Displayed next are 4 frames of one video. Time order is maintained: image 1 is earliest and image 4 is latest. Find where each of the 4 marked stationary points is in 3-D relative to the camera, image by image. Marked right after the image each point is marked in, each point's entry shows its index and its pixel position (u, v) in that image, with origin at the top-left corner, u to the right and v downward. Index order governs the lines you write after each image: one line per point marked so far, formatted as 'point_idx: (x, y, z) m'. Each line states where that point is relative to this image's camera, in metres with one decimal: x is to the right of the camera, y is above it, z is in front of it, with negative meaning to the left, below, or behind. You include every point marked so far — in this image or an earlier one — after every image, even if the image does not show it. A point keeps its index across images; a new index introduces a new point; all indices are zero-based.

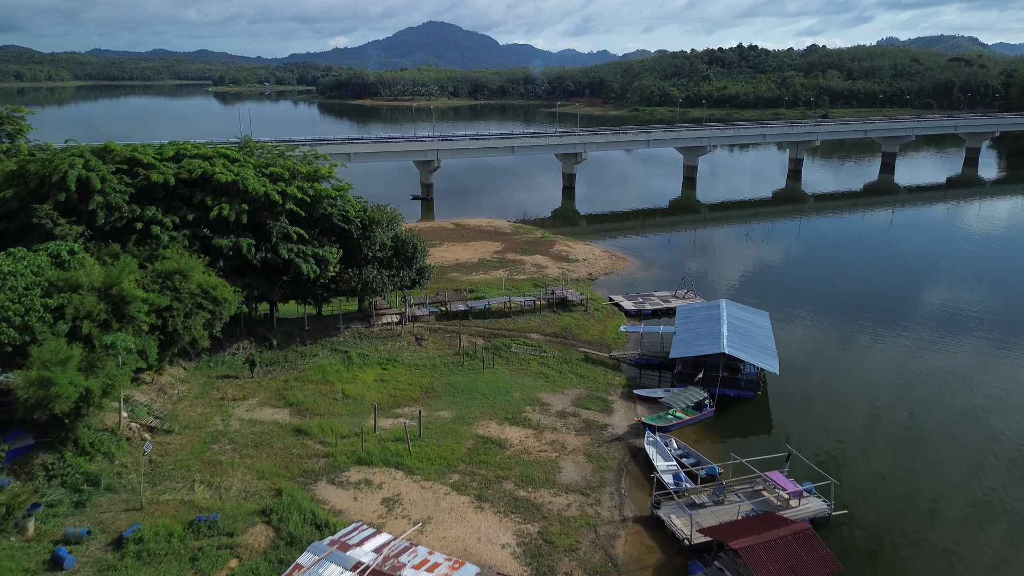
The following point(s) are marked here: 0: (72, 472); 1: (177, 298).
0: (-9.0, -3.7, +15.0) m
1: (-8.7, -0.3, +18.9) m
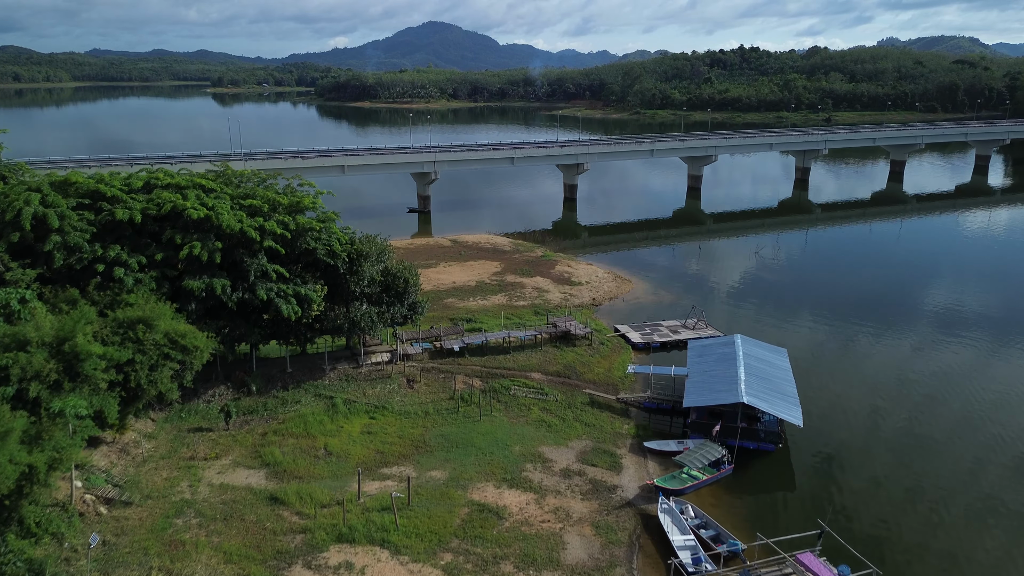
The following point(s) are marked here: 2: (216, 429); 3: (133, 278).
0: (-9.0, -4.9, +13.2) m
1: (-8.7, -1.5, +17.1) m
2: (-7.9, -3.8, +19.5) m
3: (-9.4, +0.2, +18.2) m
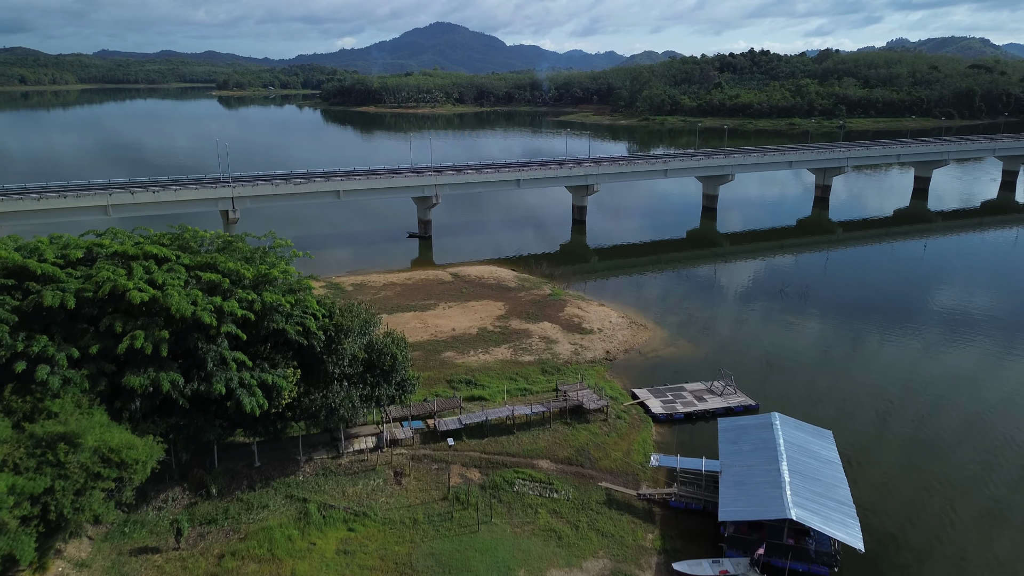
0: (-9.0, -7.0, +10.1) m
1: (-8.6, -3.6, +14.0) m
2: (-7.8, -5.9, +16.4) m
3: (-9.4, -1.9, +15.2) m
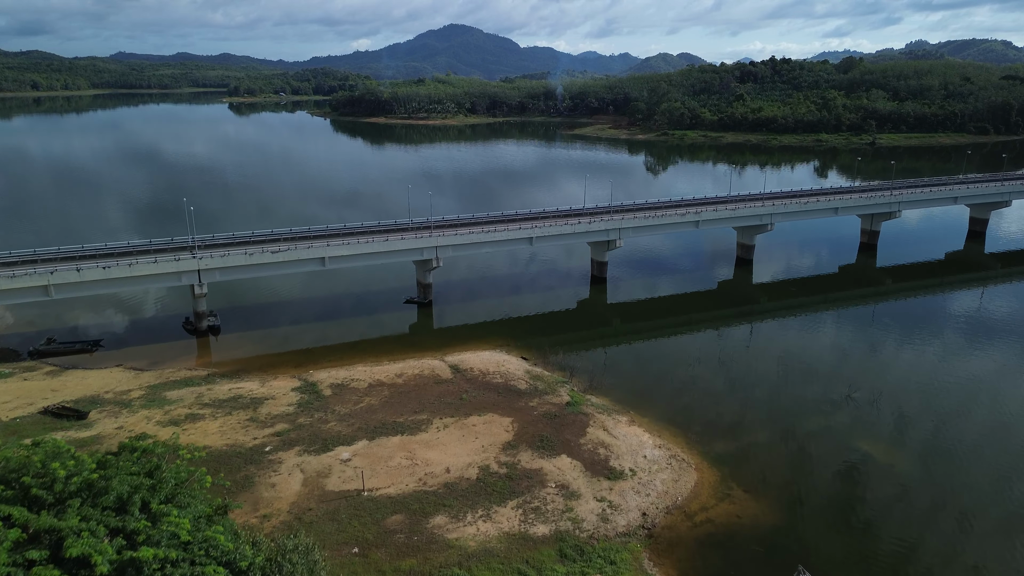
0: (-9.1, -11.6, +3.7) m
1: (-8.6, -8.2, +7.6) m
2: (-7.8, -10.5, +10.0) m
3: (-9.3, -6.5, +8.8) m
